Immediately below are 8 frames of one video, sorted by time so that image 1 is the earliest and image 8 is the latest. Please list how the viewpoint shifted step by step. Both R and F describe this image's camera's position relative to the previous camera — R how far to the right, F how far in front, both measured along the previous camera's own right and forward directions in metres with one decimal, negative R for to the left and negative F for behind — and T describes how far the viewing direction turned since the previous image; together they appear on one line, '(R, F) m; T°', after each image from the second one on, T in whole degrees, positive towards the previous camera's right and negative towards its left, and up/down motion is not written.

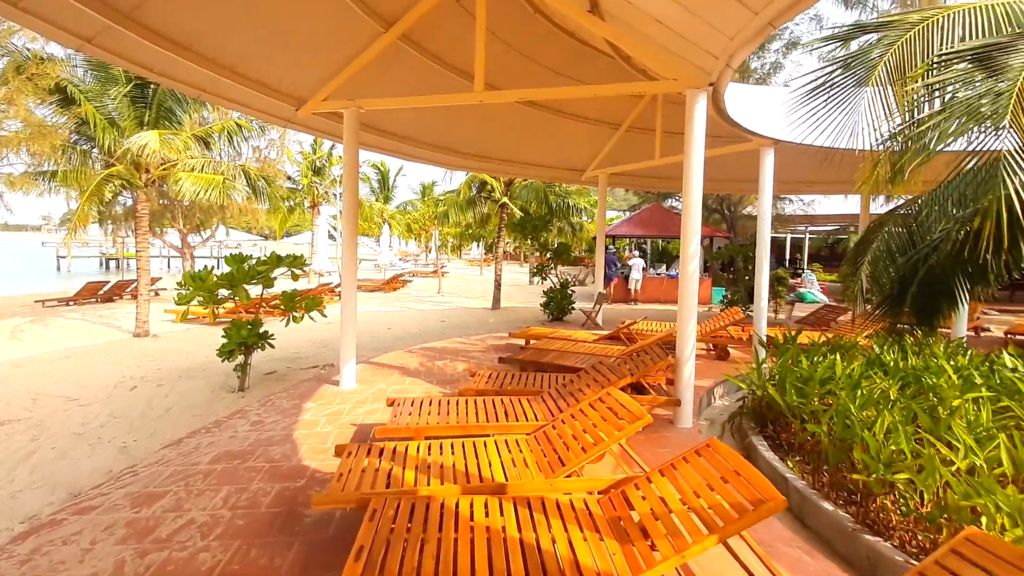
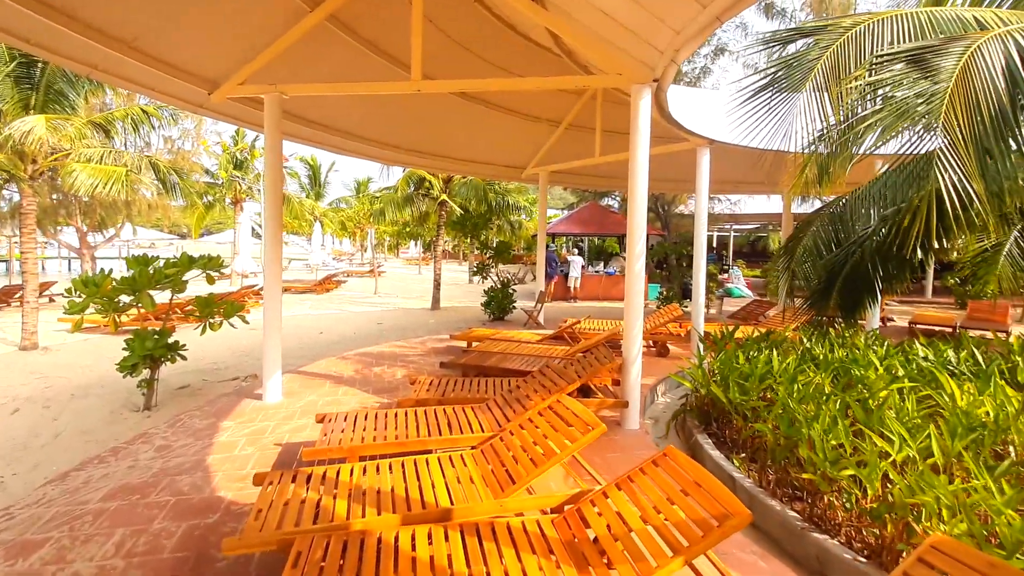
(0.0, +0.3) m; +7°
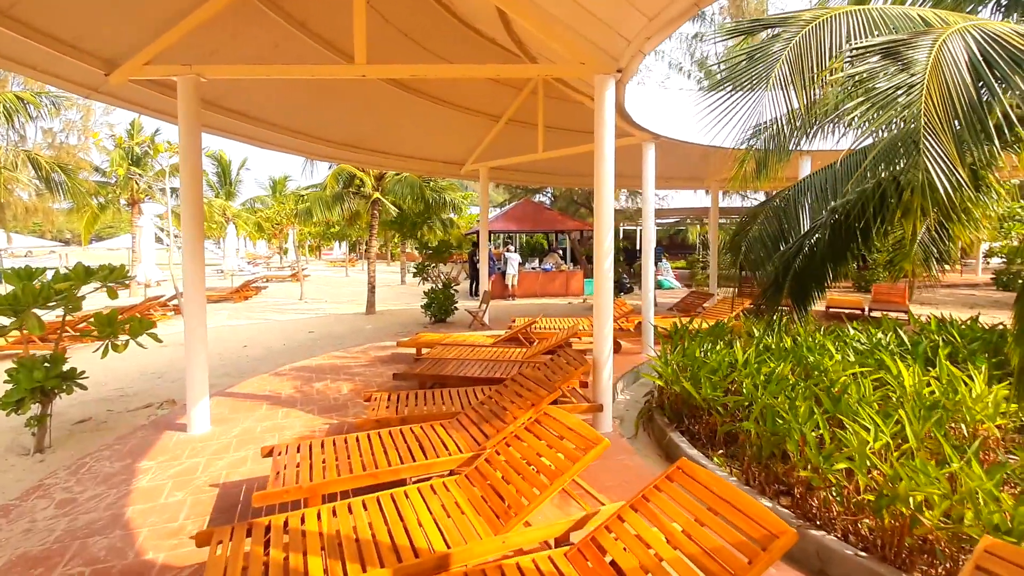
(-0.3, +0.3) m; +8°
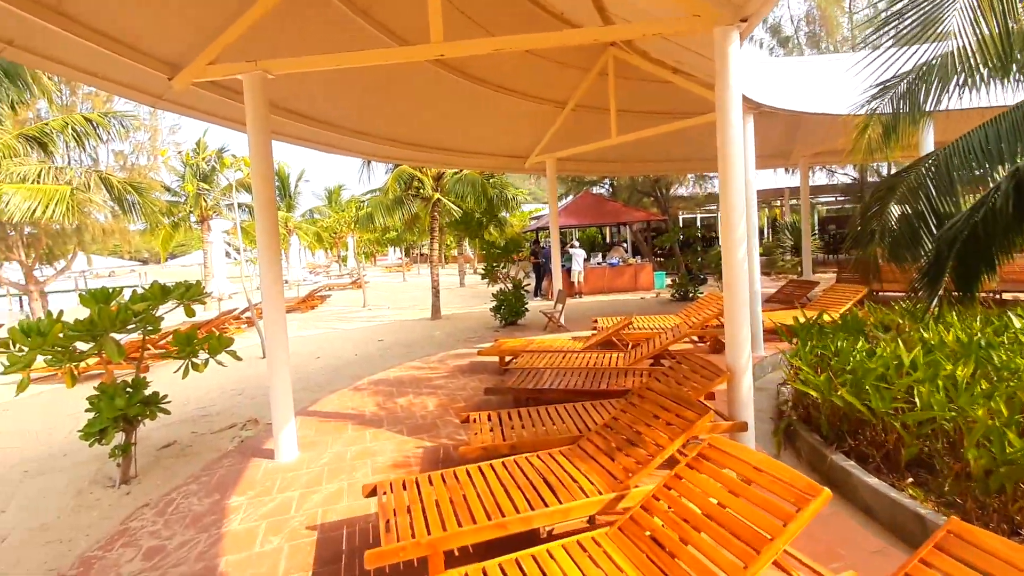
(-0.5, +0.6) m; -6°
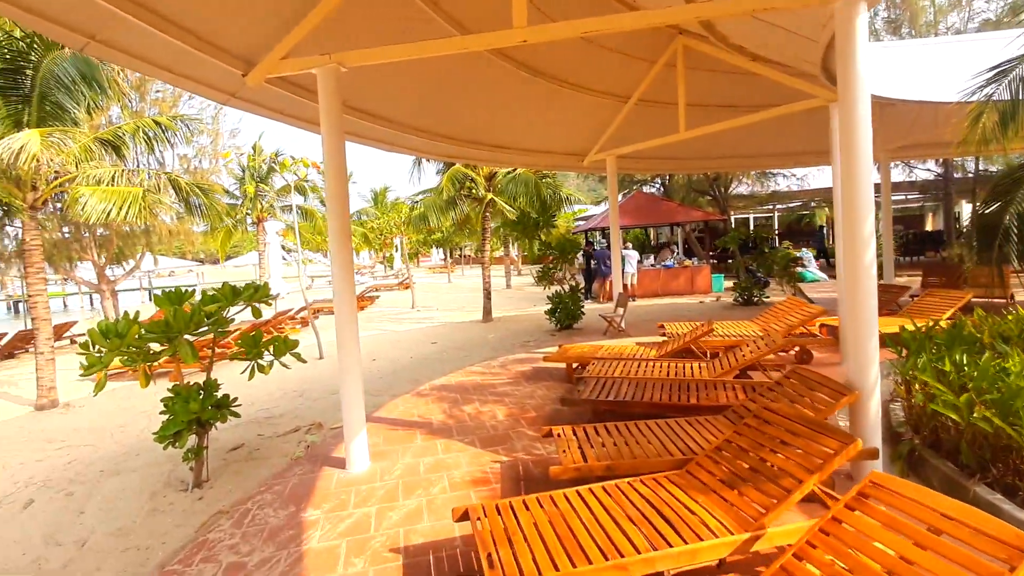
(-0.4, +0.3) m; -4°
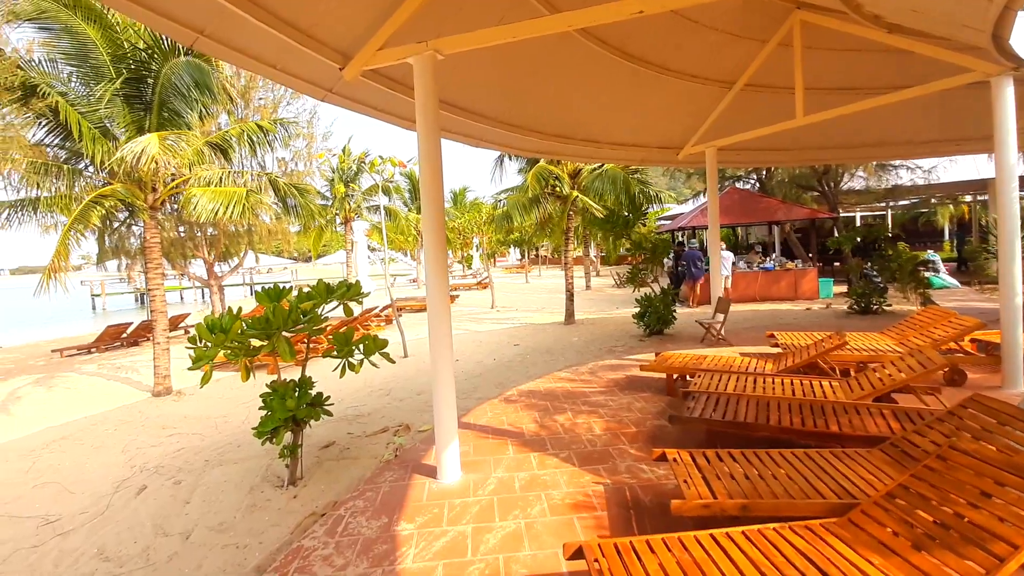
(-0.2, +0.3) m; -8°
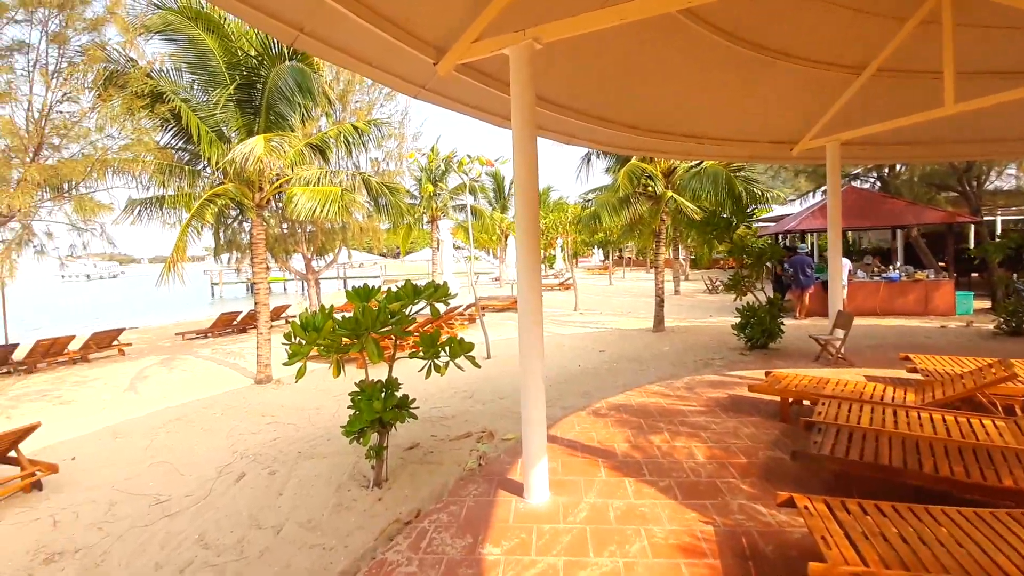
(-0.1, +0.3) m; -9°
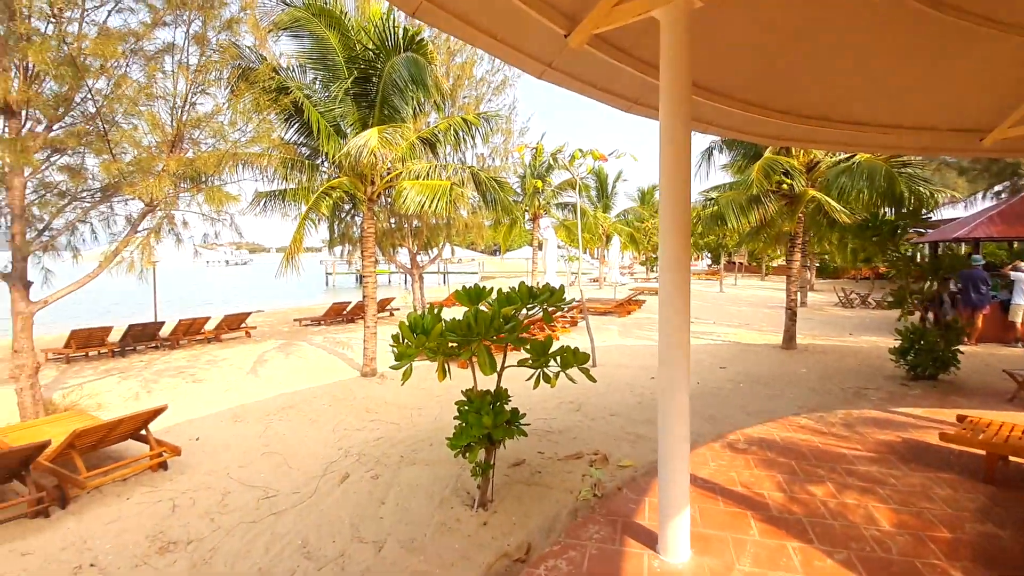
(-0.3, +0.5) m; -11°
